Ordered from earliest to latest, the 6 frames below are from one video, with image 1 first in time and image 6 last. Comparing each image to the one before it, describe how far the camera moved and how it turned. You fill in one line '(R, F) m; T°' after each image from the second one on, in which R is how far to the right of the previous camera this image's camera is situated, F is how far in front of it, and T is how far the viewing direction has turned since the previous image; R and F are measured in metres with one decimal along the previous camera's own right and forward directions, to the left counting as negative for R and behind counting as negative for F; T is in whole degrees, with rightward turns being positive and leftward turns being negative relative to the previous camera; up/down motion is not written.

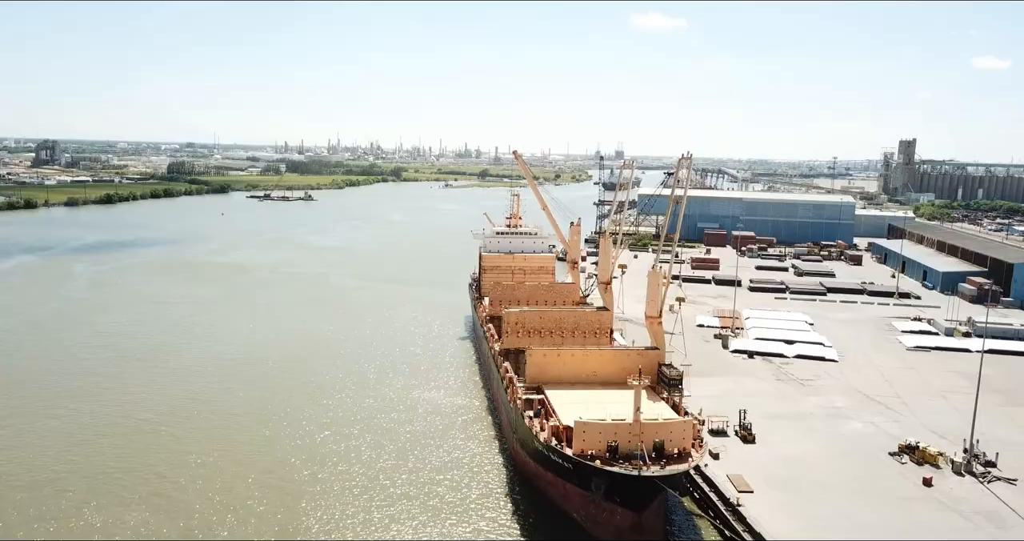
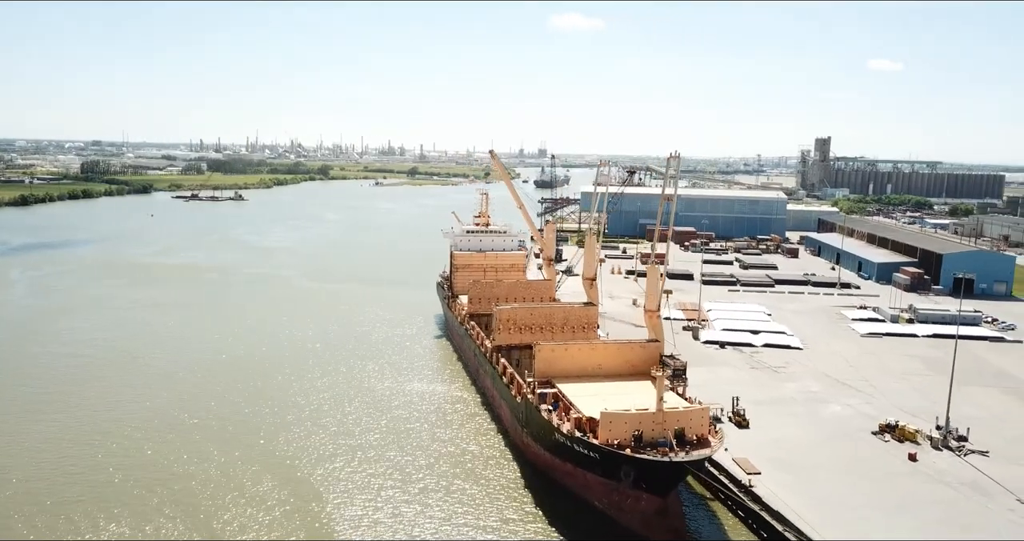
(-1.2, -0.1) m; +6°
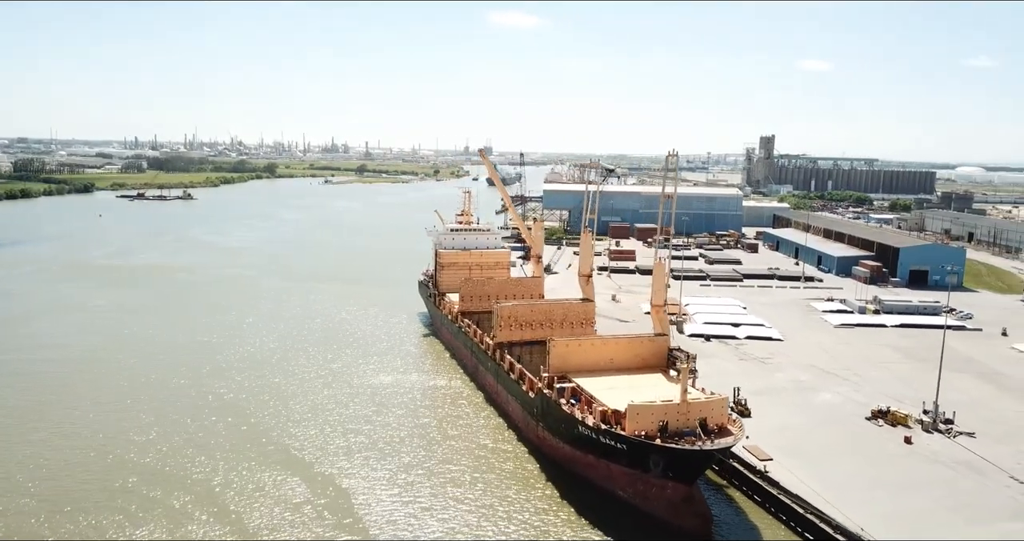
(-1.0, -0.1) m; +4°
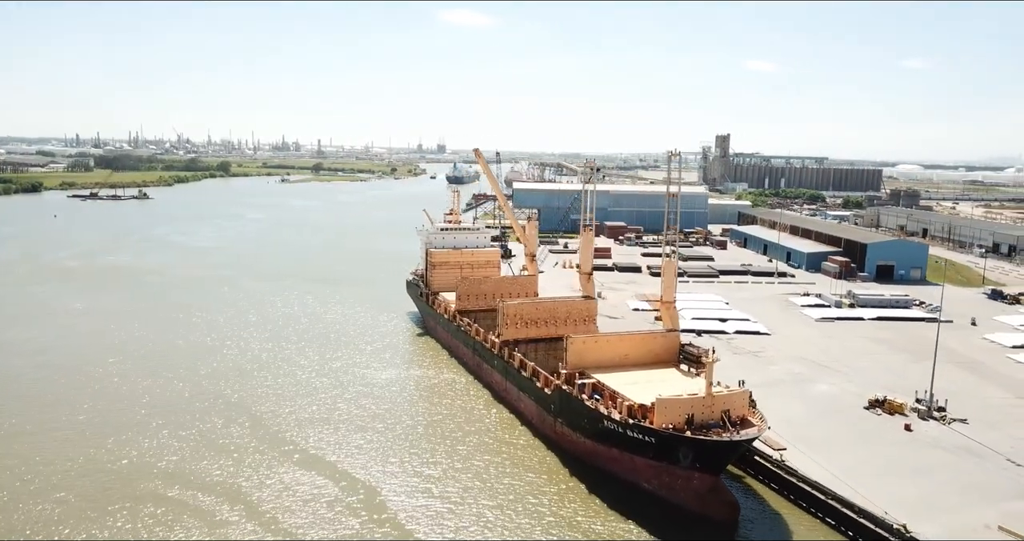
(-1.0, -0.1) m; +3°
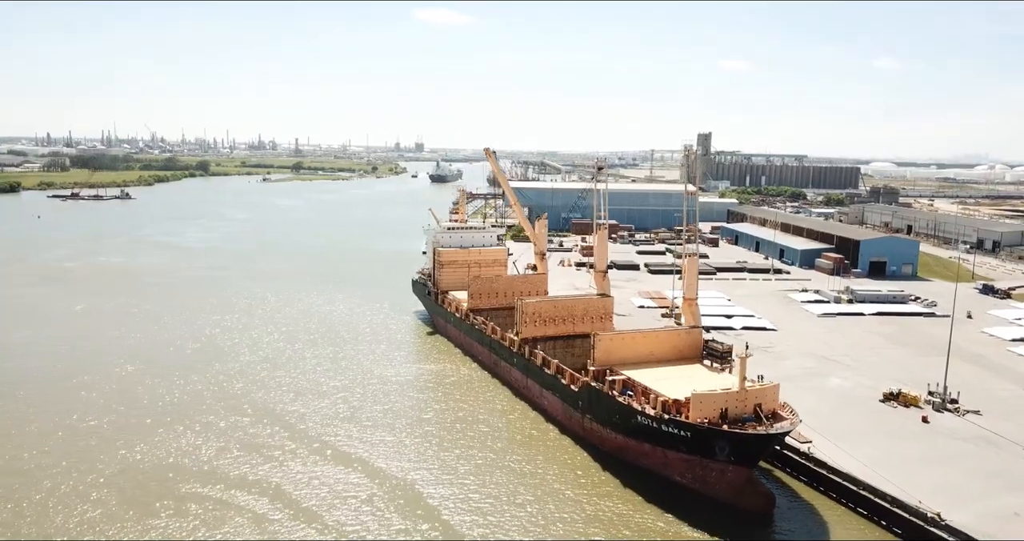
(-0.8, -0.1) m; +2°
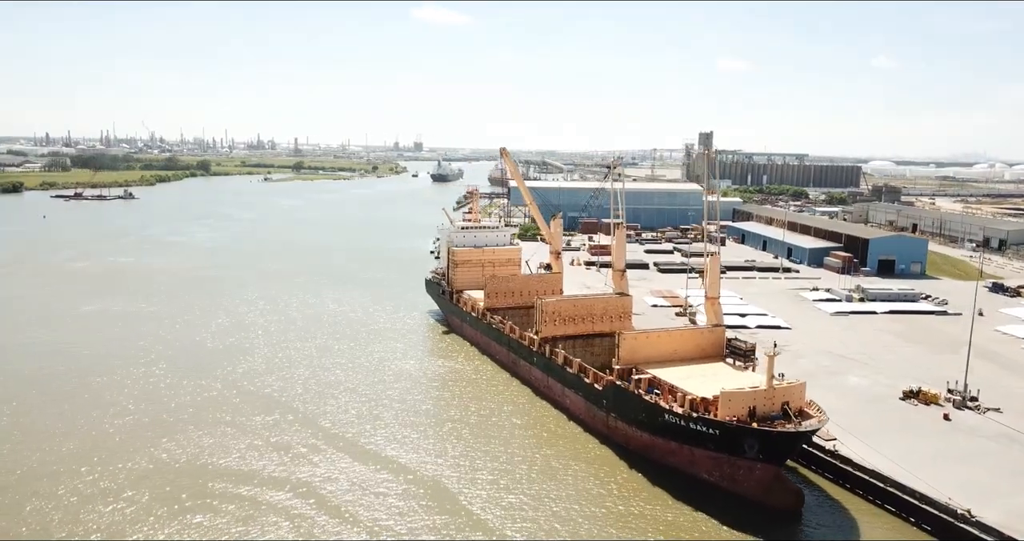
(-0.4, -0.1) m; 0°
